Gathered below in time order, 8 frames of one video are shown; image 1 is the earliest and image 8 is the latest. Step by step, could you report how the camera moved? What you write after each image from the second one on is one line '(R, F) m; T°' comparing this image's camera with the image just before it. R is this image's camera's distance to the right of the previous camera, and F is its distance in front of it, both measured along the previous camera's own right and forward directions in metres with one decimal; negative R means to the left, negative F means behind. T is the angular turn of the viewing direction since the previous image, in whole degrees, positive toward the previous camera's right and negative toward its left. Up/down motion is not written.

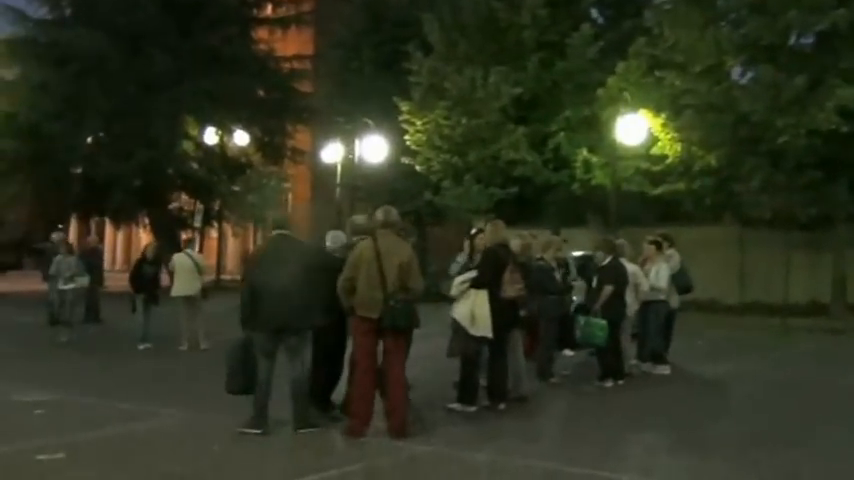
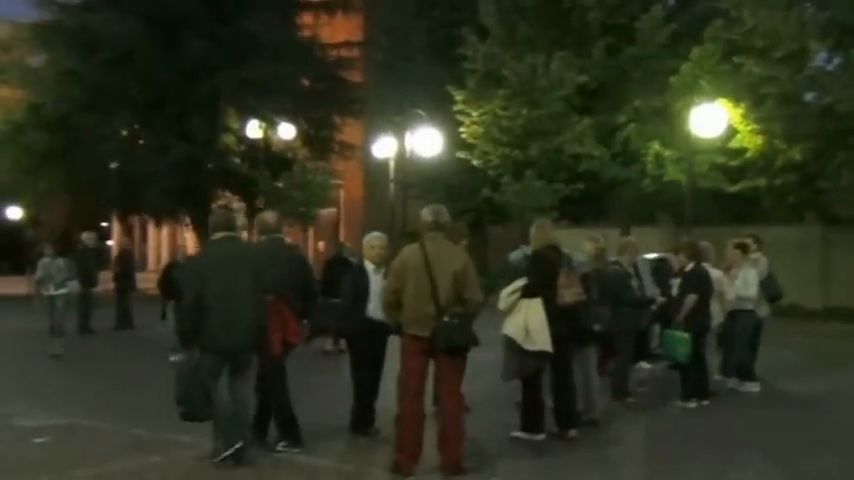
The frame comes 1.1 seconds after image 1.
(0.0, +2.2) m; -2°
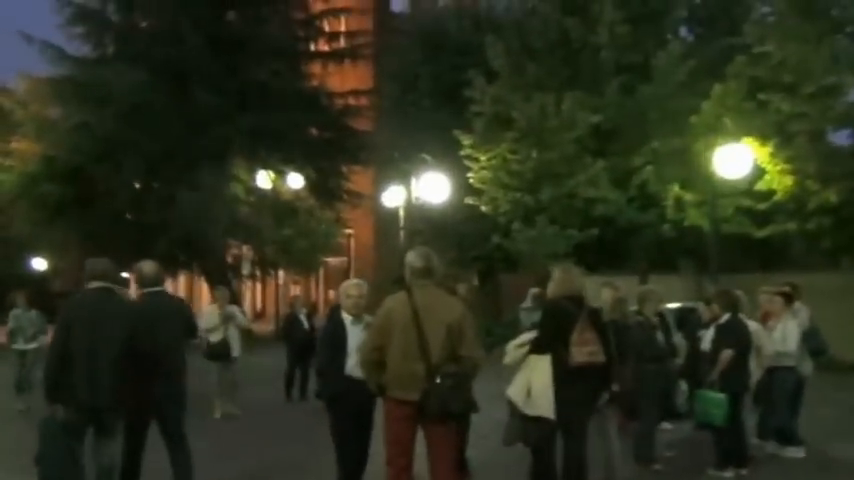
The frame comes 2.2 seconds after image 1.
(+0.1, +1.7) m; 0°
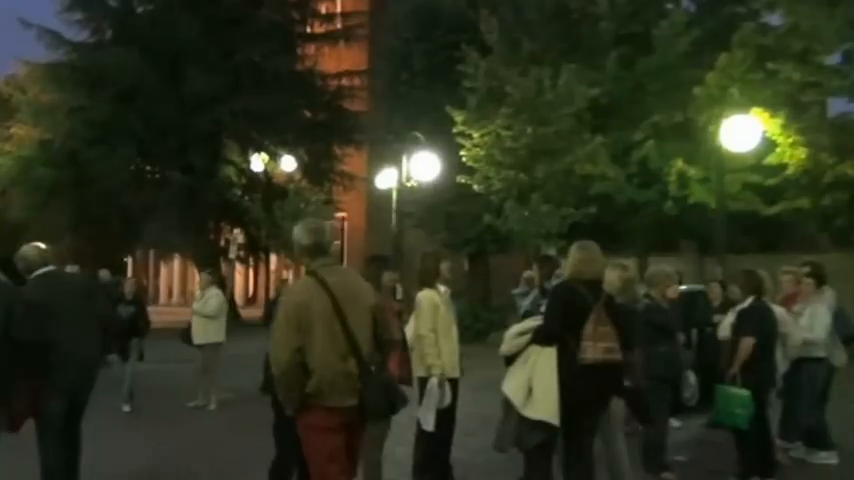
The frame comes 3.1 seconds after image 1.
(+0.1, +1.5) m; 0°
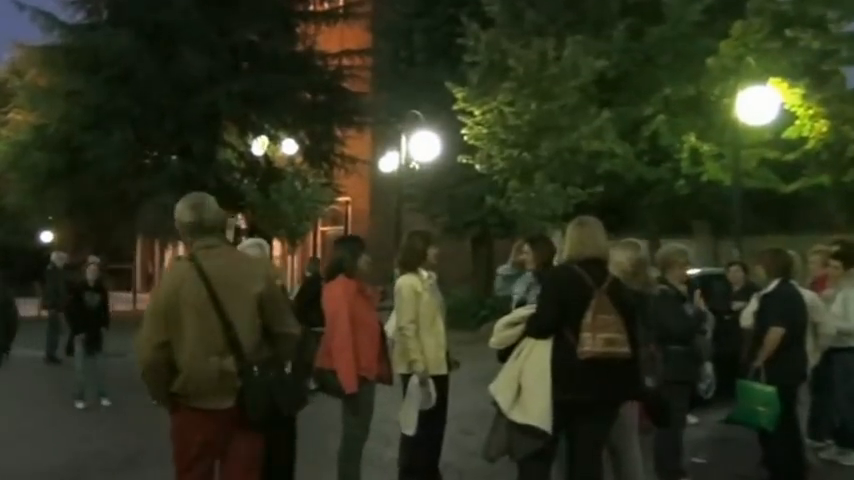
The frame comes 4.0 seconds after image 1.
(+0.1, +1.3) m; 0°
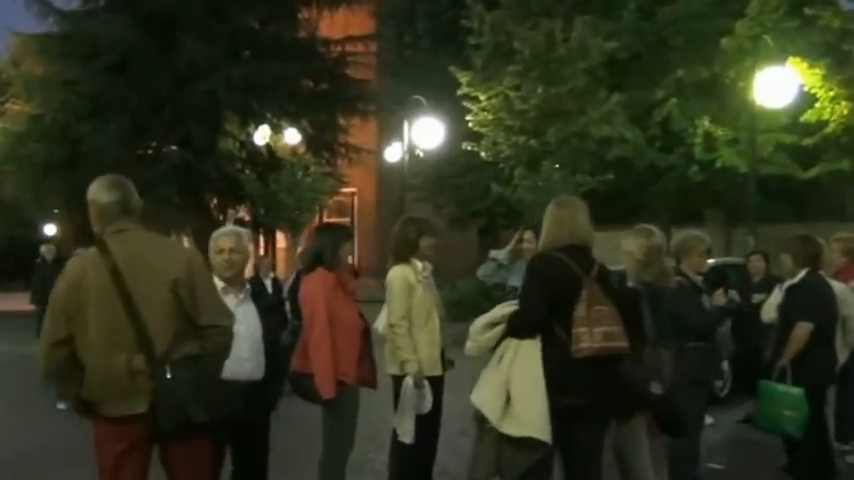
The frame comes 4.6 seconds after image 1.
(+0.1, +0.9) m; 0°
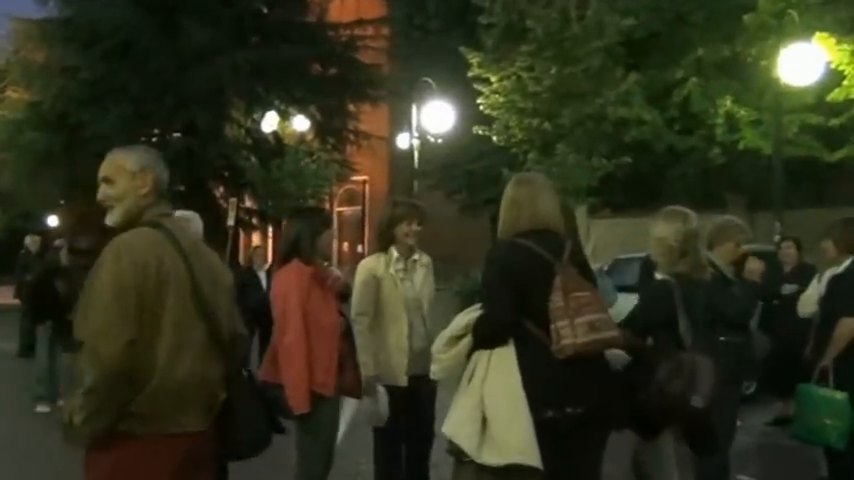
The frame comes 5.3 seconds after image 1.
(+0.1, +1.0) m; 0°
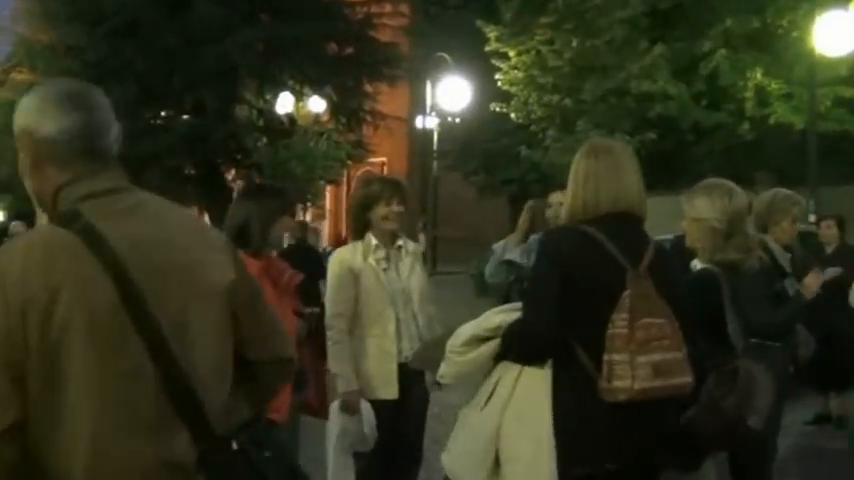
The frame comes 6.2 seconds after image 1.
(+0.1, +1.0) m; -1°
